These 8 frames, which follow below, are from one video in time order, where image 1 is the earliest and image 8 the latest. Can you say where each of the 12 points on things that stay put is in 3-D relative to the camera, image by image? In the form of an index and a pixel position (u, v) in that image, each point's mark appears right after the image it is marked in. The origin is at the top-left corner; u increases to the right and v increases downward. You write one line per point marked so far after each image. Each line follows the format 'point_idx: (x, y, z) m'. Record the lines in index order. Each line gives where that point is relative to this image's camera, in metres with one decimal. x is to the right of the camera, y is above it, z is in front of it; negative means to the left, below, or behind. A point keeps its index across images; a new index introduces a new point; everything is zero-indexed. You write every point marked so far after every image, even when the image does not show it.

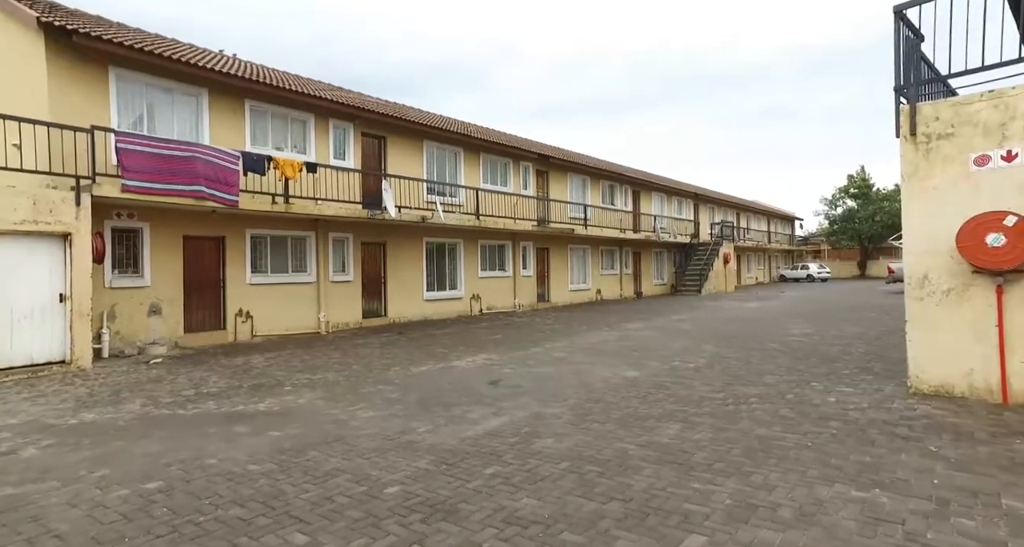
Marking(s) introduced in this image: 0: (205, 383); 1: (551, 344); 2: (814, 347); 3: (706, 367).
0: (-4.5, -1.6, +7.8) m
1: (+0.9, -1.7, +12.0) m
2: (+5.5, -1.4, +9.8) m
3: (+3.1, -1.5, +8.5) m
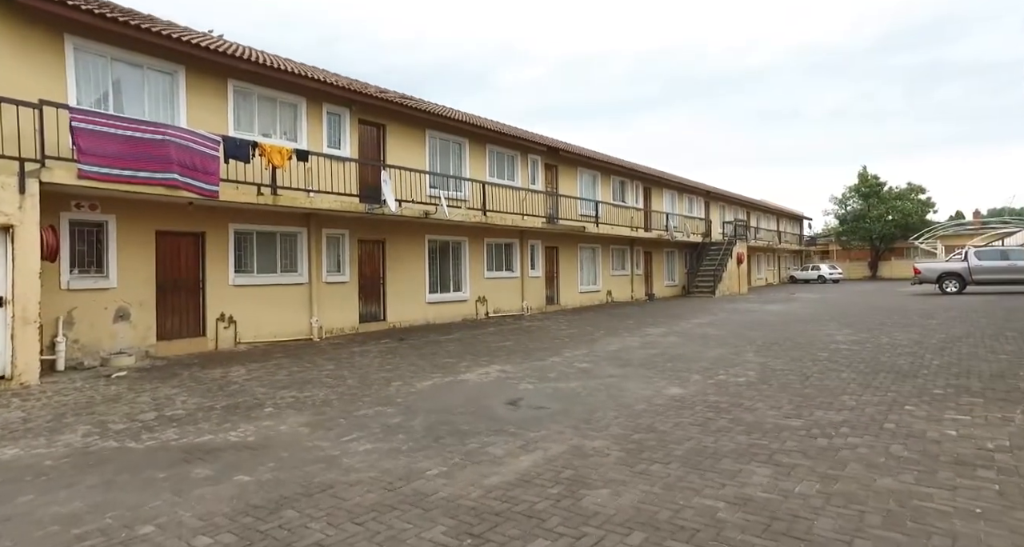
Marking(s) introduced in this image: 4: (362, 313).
0: (-4.2, -1.6, +6.6) m
1: (+1.2, -1.7, +10.7) m
2: (+5.8, -1.4, +8.6) m
3: (+3.4, -1.5, +7.2) m
4: (-3.9, -1.0, +13.9) m
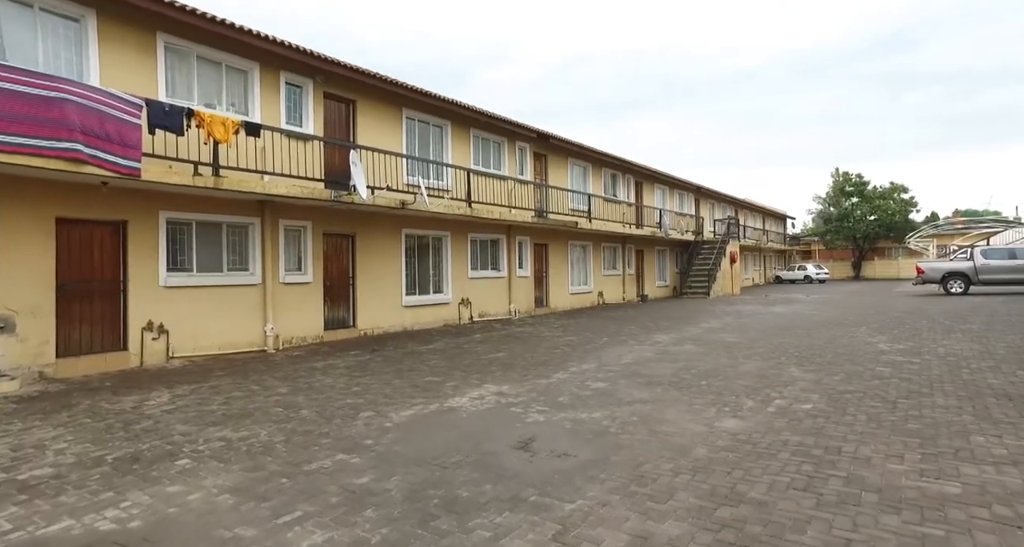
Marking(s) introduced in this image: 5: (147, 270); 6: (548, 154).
0: (-4.1, -1.6, +4.6) m
1: (+1.1, -1.7, +9.0) m
2: (+5.8, -1.4, +7.1) m
3: (+3.4, -1.5, +5.6) m
4: (-4.1, -1.0, +11.9) m
5: (-5.9, +0.1, +8.6) m
6: (+1.3, +4.4, +19.6) m
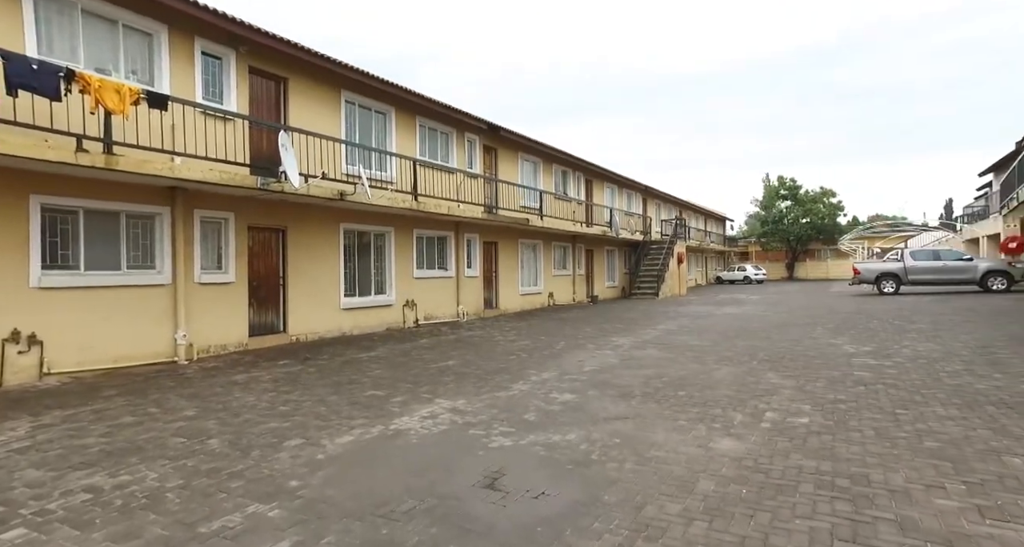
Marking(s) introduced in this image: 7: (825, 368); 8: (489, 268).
0: (-4.3, -1.5, +3.2) m
1: (+0.4, -1.6, +8.1) m
2: (+5.3, -1.4, +6.7) m
3: (+3.1, -1.5, +5.0) m
4: (-5.1, -1.0, +10.5) m
5: (-6.5, +0.1, +7.0) m
6: (-0.5, +4.4, +18.7) m
7: (+4.7, -1.4, +8.0) m
8: (-0.8, +0.2, +18.5) m
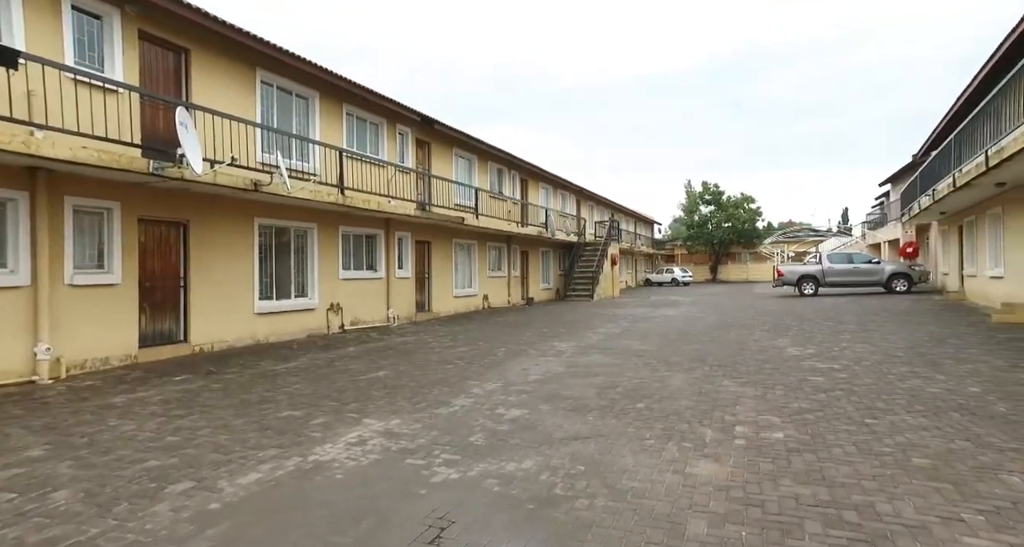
0: (-4.4, -1.5, +1.8) m
1: (-0.4, -1.6, +7.3) m
2: (+4.6, -1.4, +6.6) m
3: (+2.7, -1.5, +4.6) m
4: (-6.1, -1.0, +9.0) m
5: (-7.1, +0.1, +5.3) m
6: (-2.7, +4.3, +17.7) m
7: (+3.8, -1.4, +7.8) m
8: (-3.0, +0.2, +17.5) m
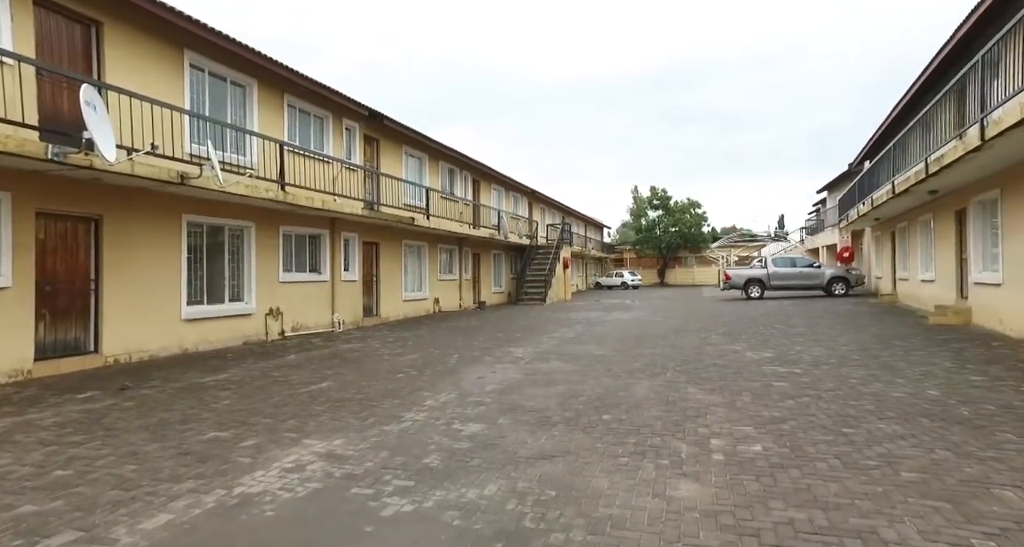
0: (-4.4, -1.5, +0.9) m
1: (-1.0, -1.7, +6.7) m
2: (+4.1, -1.4, +6.5) m
3: (+2.4, -1.5, +4.3) m
4: (-6.8, -1.0, +7.8) m
5: (-7.4, +0.1, +4.2) m
6: (-4.2, +4.3, +16.9) m
7: (+3.2, -1.5, +7.6) m
8: (-4.4, +0.1, +16.6) m
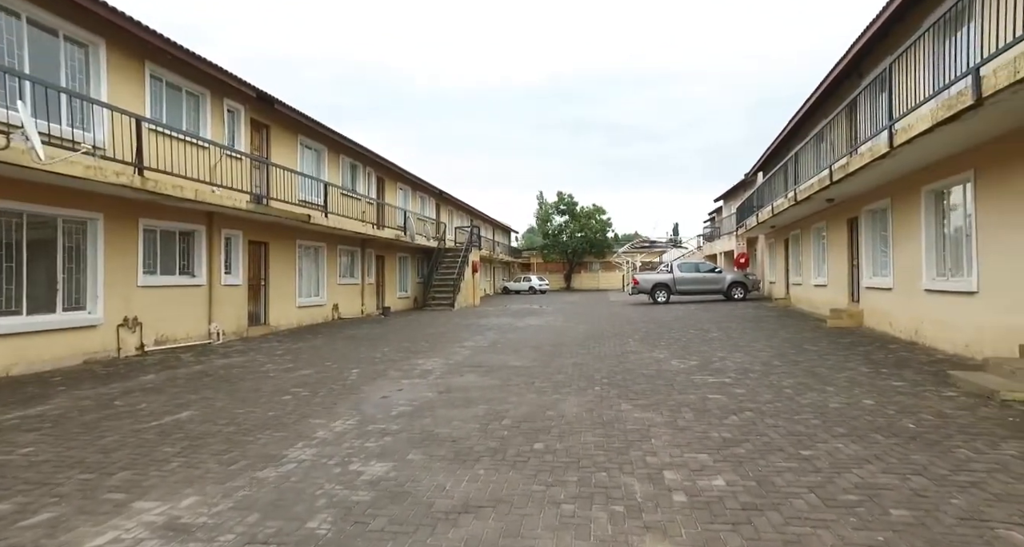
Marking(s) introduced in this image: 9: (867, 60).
0: (-4.3, -1.5, -0.9) m
1: (-1.9, -1.7, +5.5) m
2: (+3.2, -1.5, +6.1) m
3: (+1.8, -1.5, +3.6) m
4: (-7.8, -1.0, +5.5) m
5: (-7.8, +0.1, +1.8) m
6: (-6.8, +4.2, +15.0) m
7: (+2.1, -1.5, +7.1) m
8: (-7.0, 0.0, +14.6) m
9: (+8.8, +5.3, +13.2) m
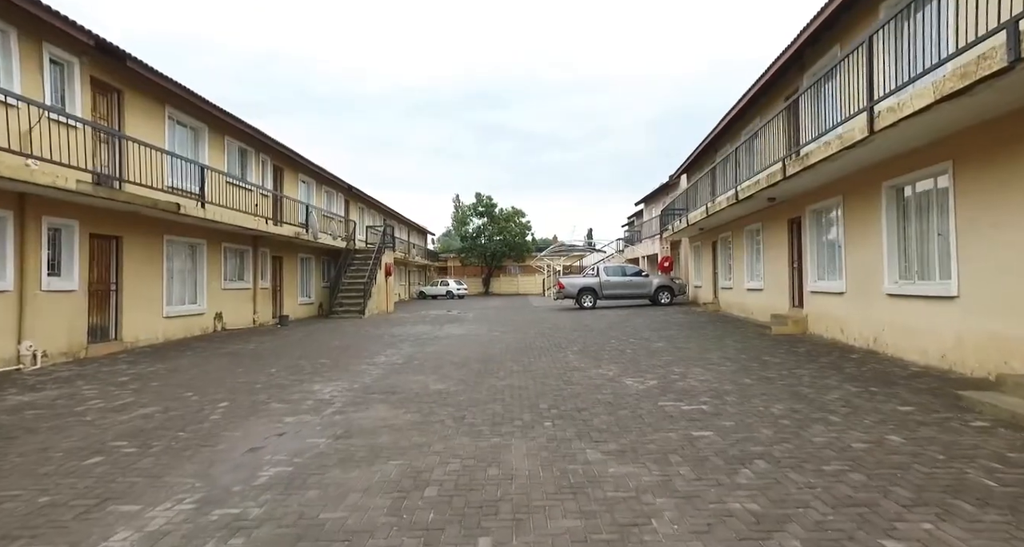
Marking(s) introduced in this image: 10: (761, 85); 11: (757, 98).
0: (-3.7, -1.4, -3.4) m
1: (-2.3, -1.7, +3.2) m
2: (+2.6, -1.5, +4.6) m
3: (+1.6, -1.5, +2.0) m
4: (-8.2, -1.0, +2.4) m
5: (-7.6, +0.2, -1.3) m
6: (-8.6, +4.1, +11.9) m
7: (+1.4, -1.6, +5.4) m
8: (-8.8, -0.1, +11.5) m
9: (+7.0, +5.2, +12.6) m
10: (+6.7, +5.1, +14.6) m
11: (+7.0, +5.1, +15.5) m
